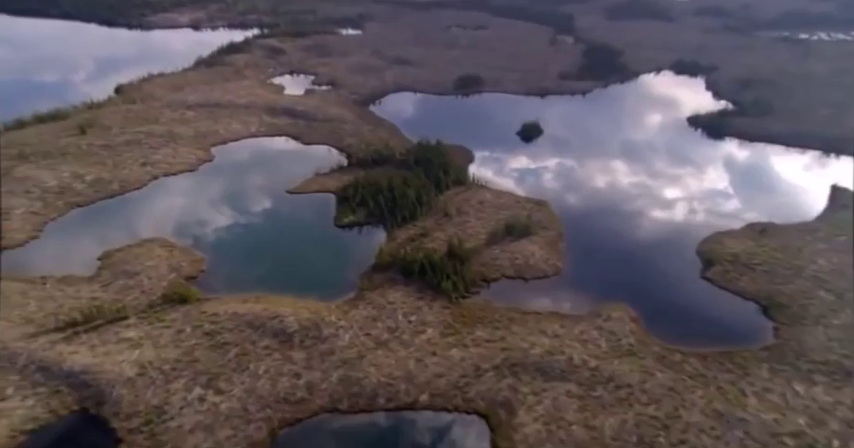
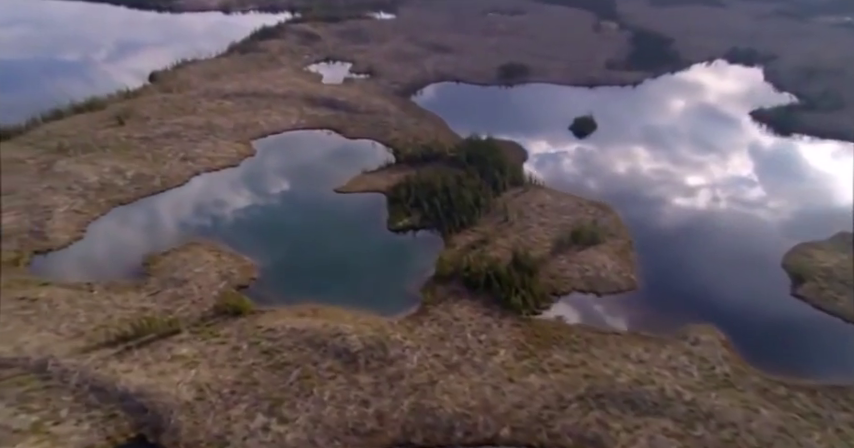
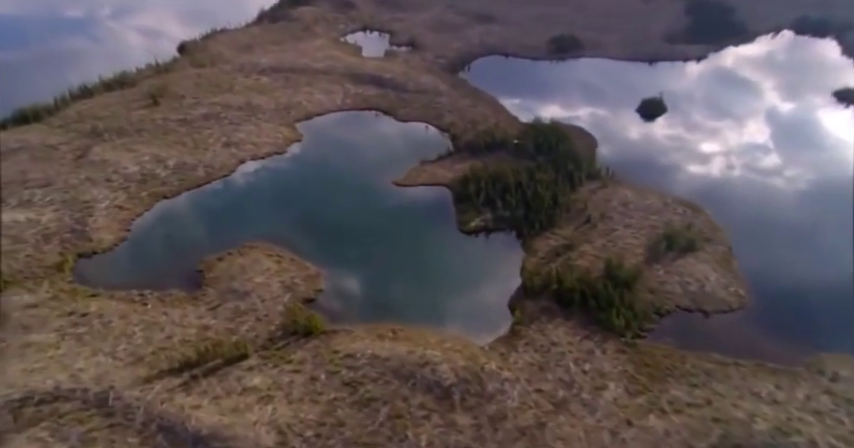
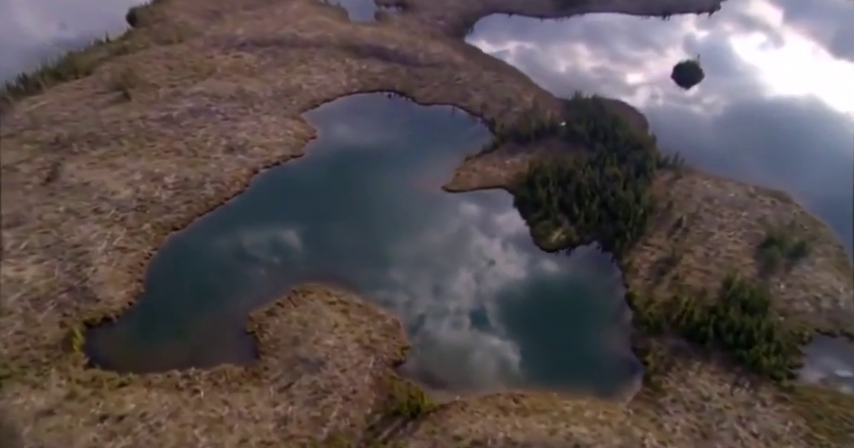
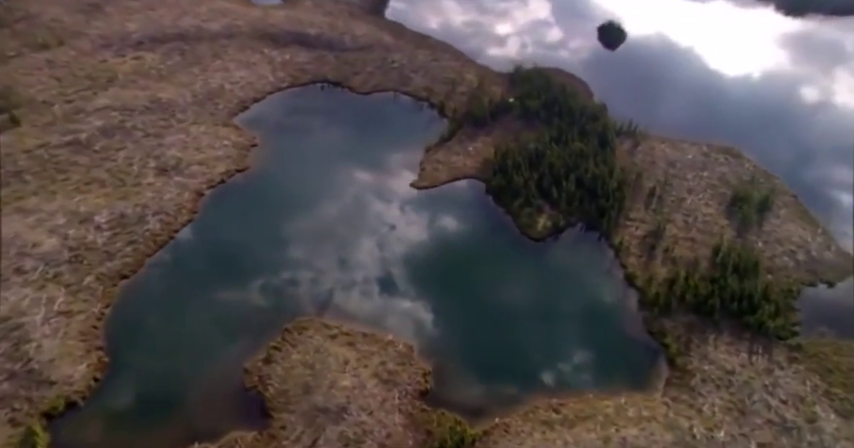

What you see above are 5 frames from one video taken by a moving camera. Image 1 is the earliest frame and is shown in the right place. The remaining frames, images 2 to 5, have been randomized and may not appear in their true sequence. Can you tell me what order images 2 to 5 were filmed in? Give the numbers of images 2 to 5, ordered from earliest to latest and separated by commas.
2, 3, 4, 5
